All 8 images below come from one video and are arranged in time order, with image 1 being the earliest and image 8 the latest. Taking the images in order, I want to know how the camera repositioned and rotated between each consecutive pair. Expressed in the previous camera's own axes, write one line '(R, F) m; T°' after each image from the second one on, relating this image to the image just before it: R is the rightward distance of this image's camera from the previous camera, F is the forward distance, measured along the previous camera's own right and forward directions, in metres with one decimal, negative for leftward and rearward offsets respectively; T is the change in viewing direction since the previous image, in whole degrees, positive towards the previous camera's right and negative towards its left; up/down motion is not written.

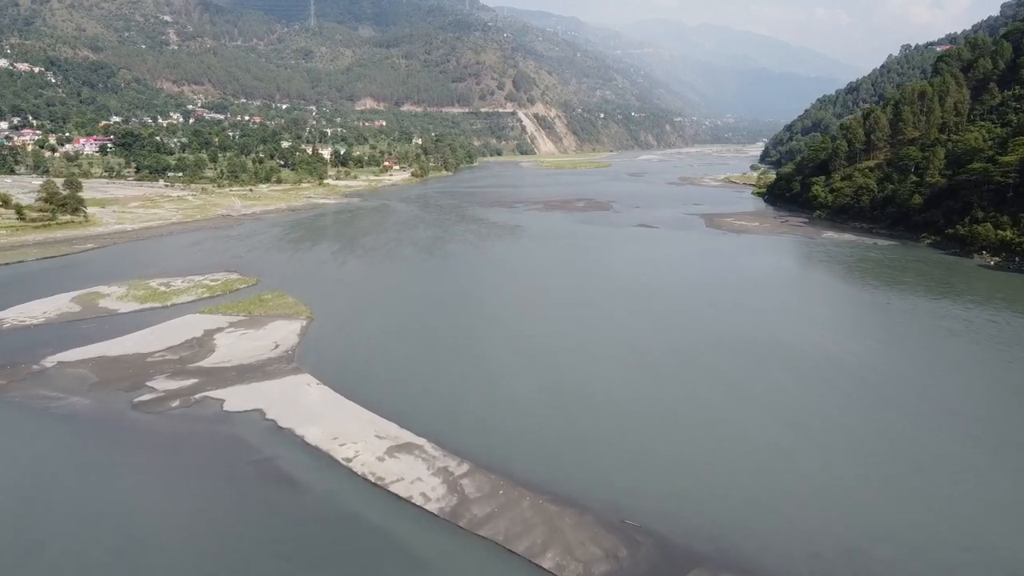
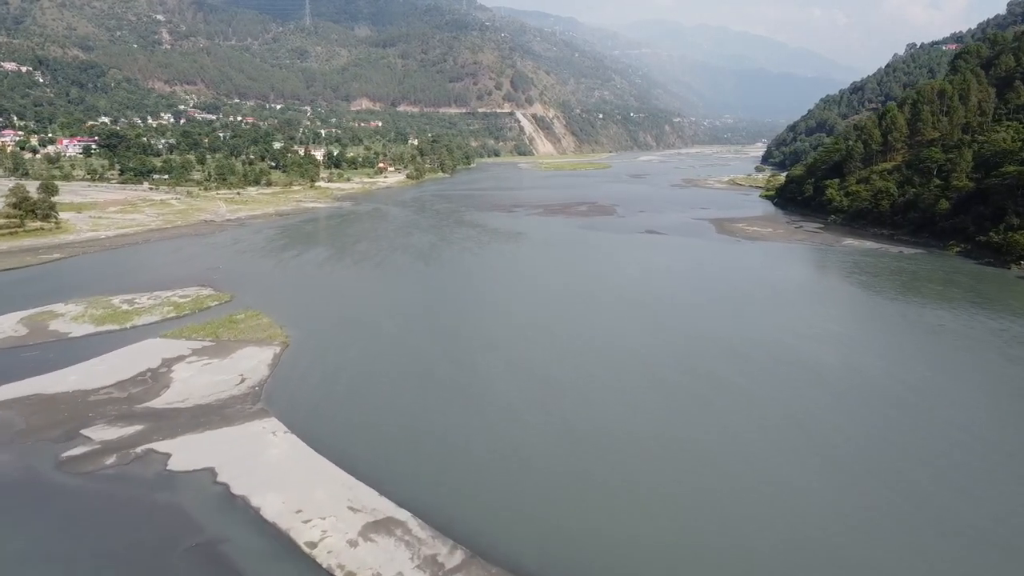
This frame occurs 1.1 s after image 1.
(-0.1, +2.2) m; 0°
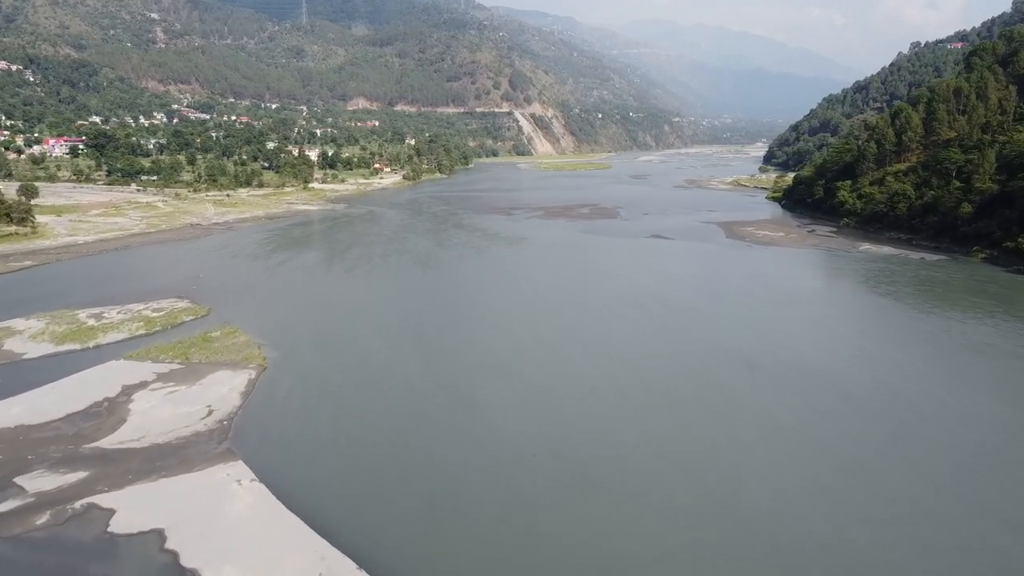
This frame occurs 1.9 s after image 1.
(-0.1, +1.6) m; 0°
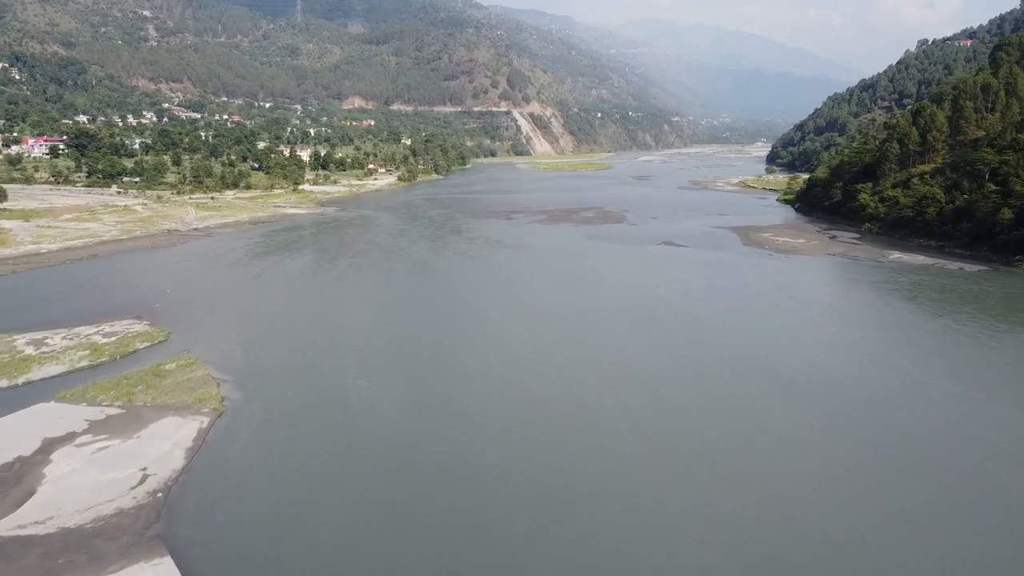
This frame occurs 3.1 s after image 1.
(-0.1, +2.5) m; 0°
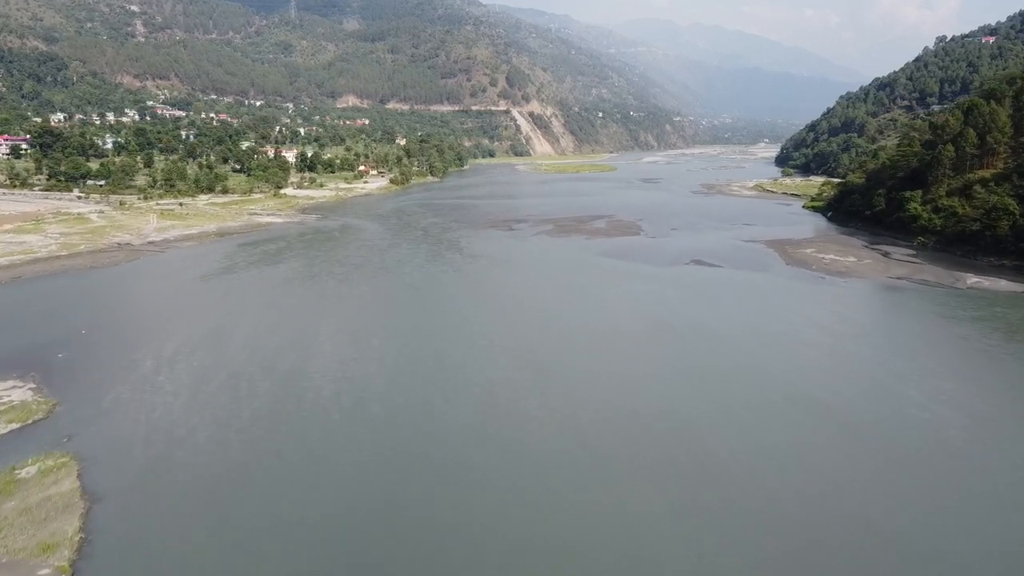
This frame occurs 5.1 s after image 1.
(-0.3, +4.6) m; 0°
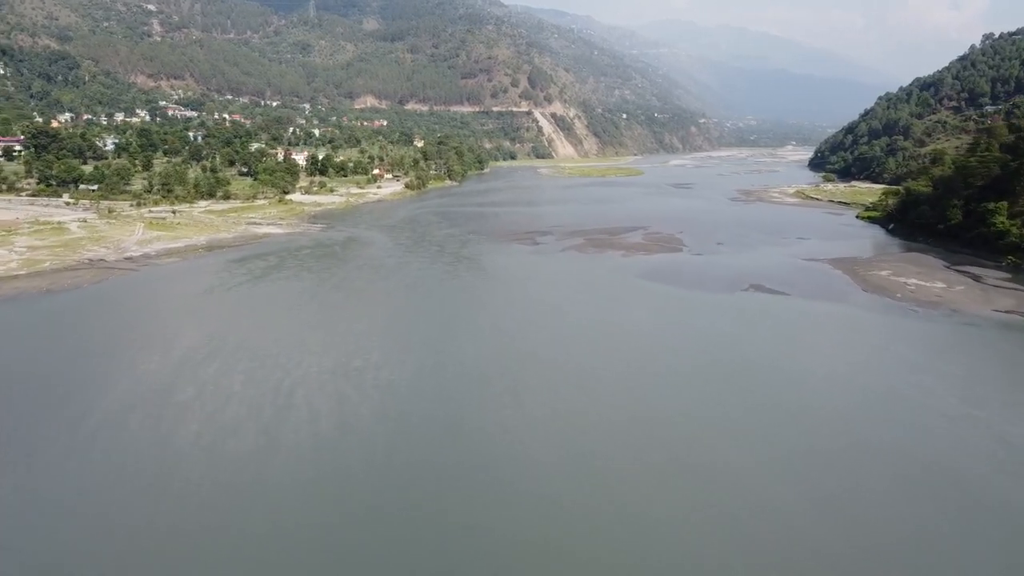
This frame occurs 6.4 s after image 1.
(-0.3, +4.0) m; -2°
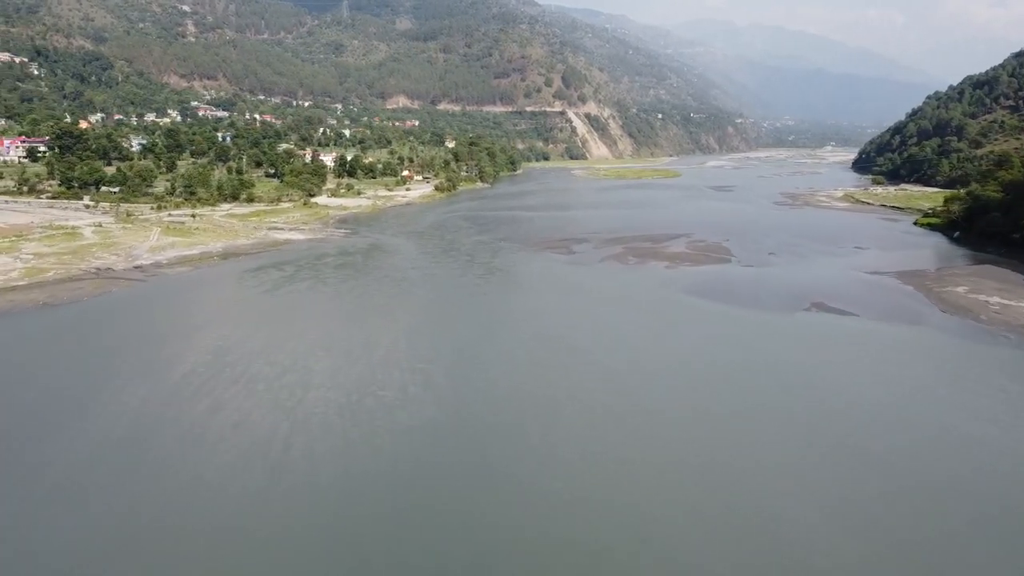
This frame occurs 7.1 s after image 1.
(-0.1, +2.2) m; -3°
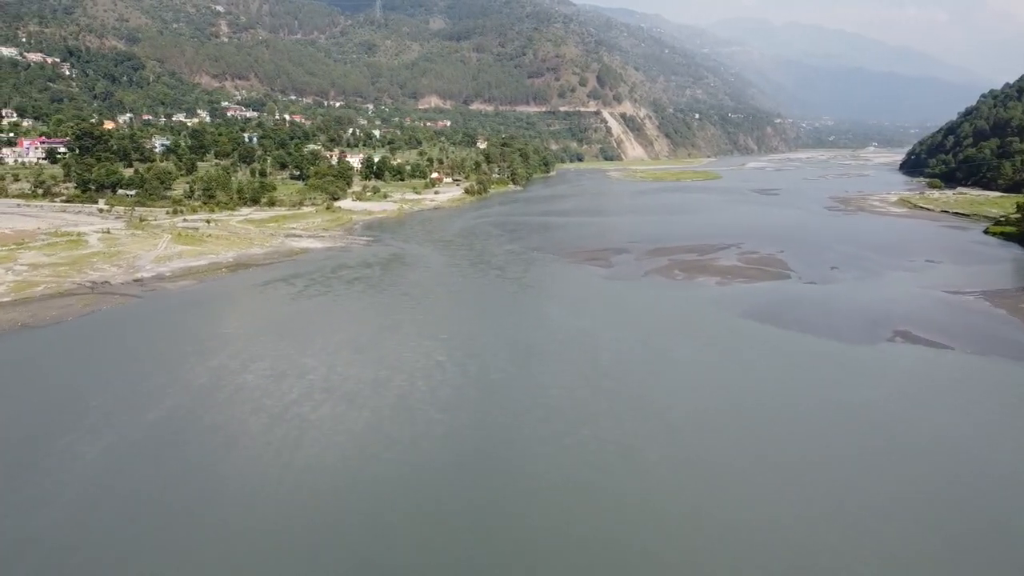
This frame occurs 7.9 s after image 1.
(-0.1, +2.6) m; -3°
